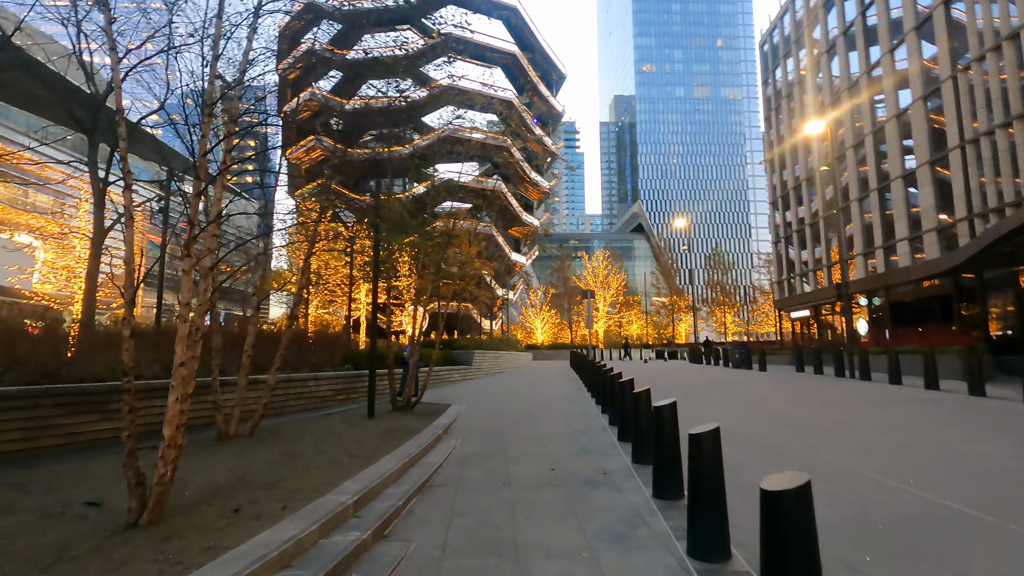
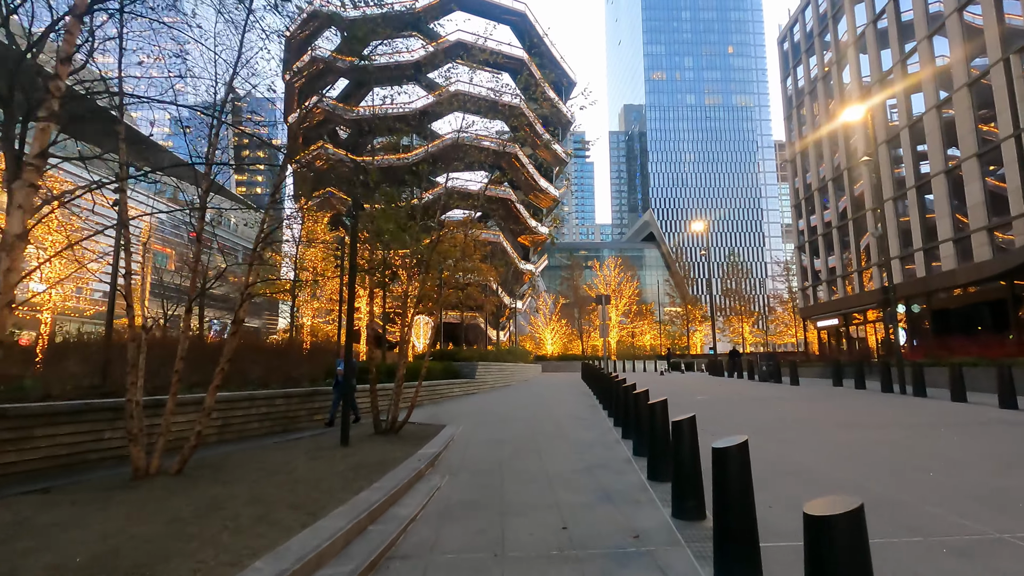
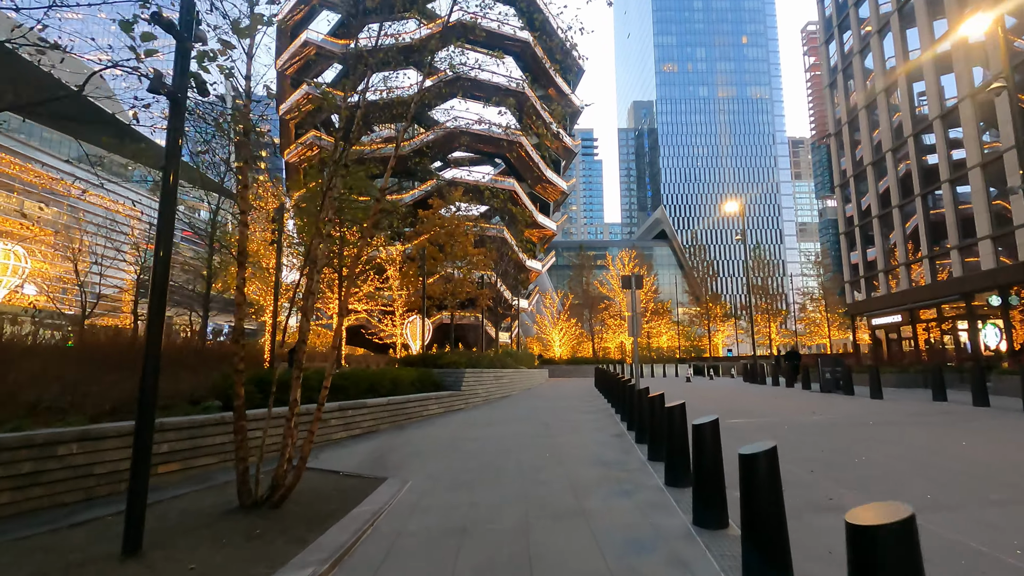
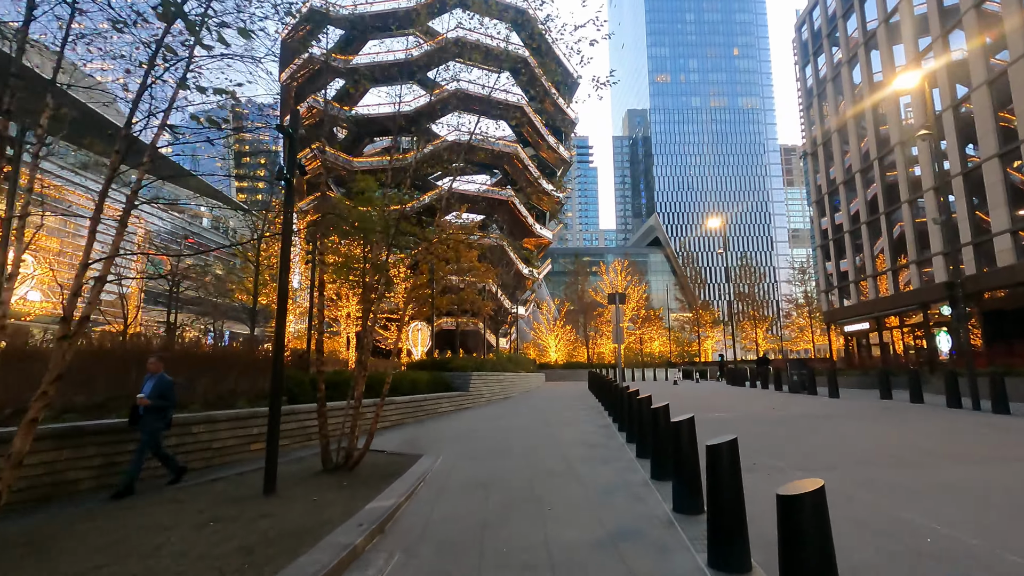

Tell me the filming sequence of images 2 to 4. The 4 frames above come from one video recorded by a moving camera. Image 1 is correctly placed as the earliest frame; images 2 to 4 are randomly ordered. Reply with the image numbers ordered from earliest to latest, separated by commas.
2, 4, 3
